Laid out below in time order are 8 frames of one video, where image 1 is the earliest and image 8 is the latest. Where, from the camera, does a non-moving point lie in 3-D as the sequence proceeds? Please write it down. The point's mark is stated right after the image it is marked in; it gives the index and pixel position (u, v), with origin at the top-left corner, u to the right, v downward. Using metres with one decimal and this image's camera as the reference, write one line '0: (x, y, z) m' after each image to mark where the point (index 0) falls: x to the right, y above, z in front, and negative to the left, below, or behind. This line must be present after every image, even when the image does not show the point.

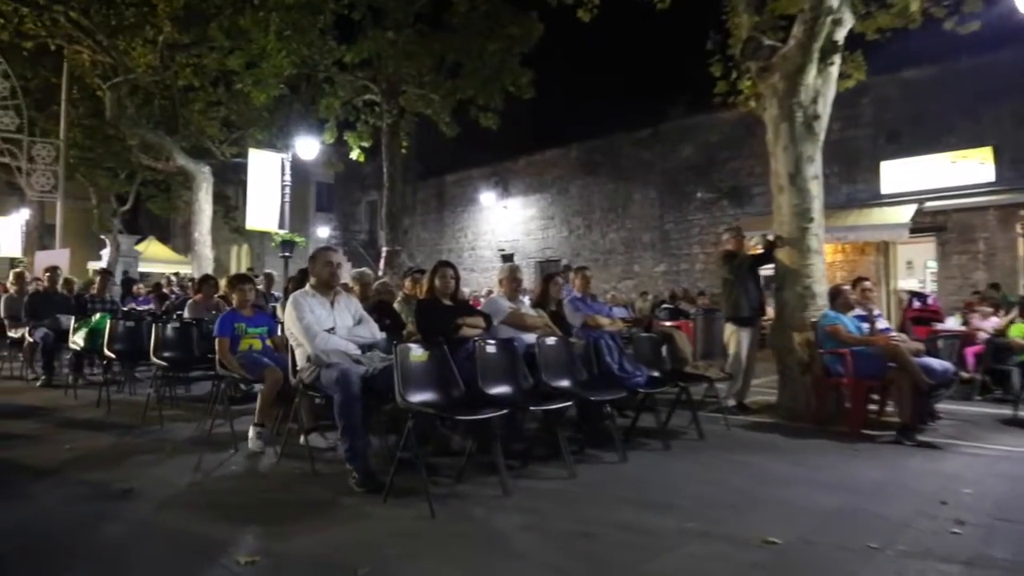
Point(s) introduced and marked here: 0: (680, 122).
0: (+3.5, +3.5, +17.6) m
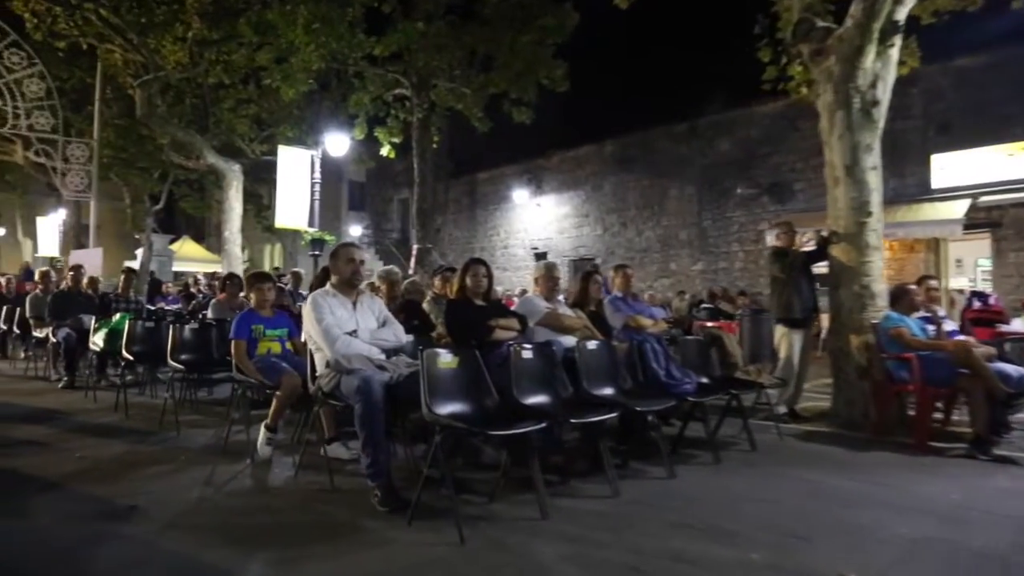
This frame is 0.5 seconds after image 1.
0: (+4.2, +3.5, +17.0) m
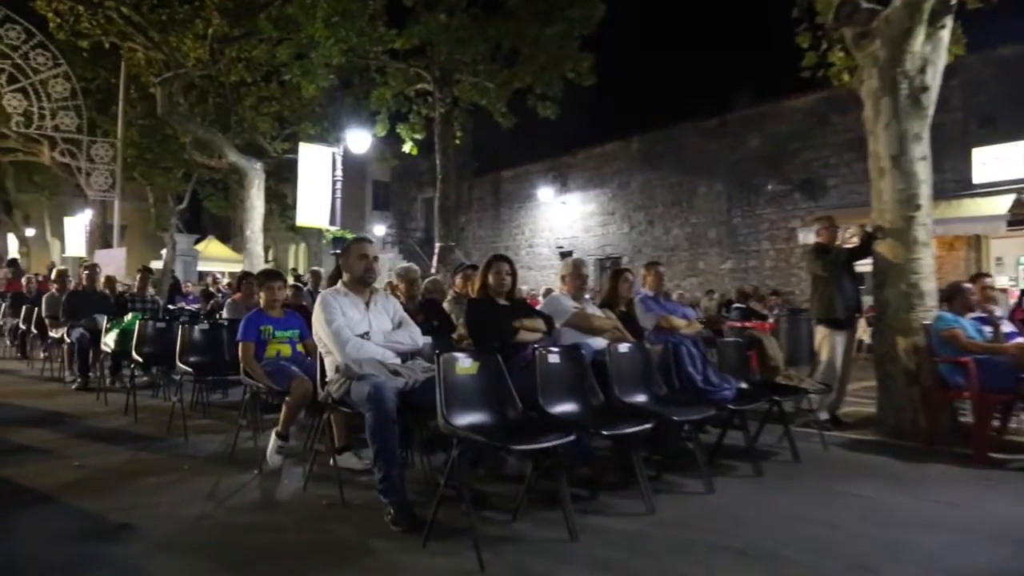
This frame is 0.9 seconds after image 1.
0: (+4.7, +3.6, +16.4) m
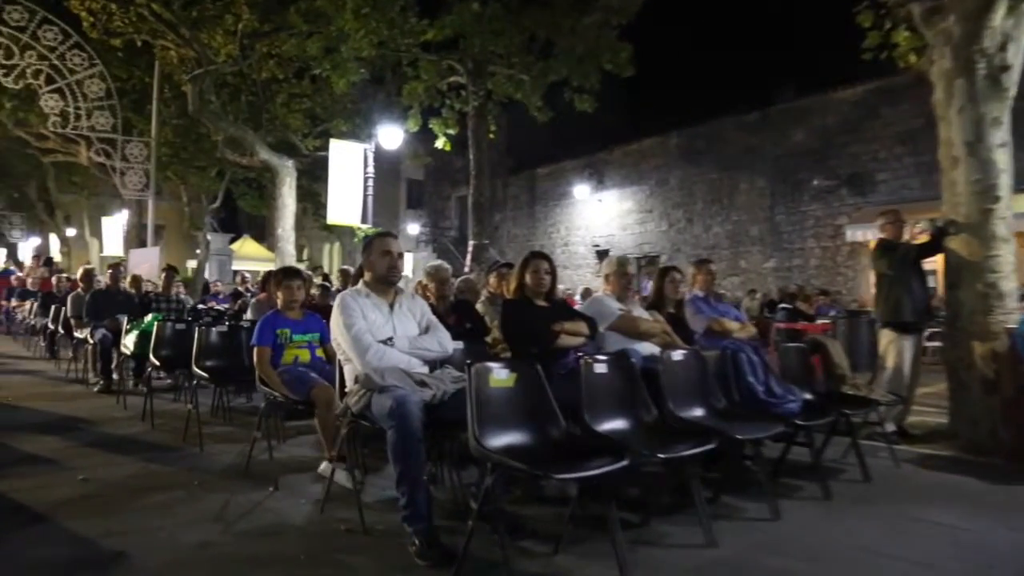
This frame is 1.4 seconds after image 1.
0: (+5.4, +3.6, +15.7) m
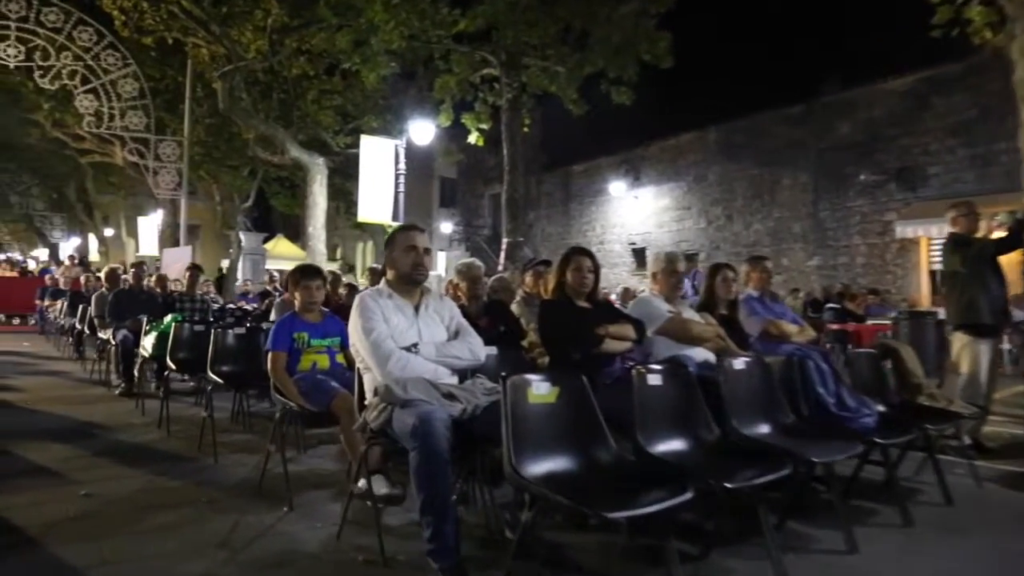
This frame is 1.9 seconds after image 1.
0: (+6.1, +3.6, +15.0) m
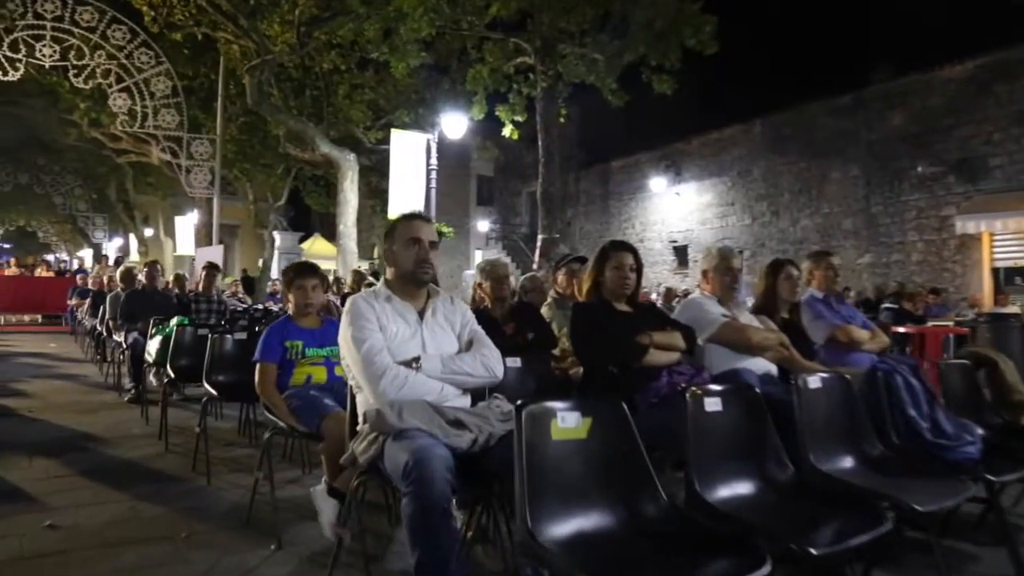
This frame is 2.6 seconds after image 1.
0: (+6.7, +3.6, +14.0) m
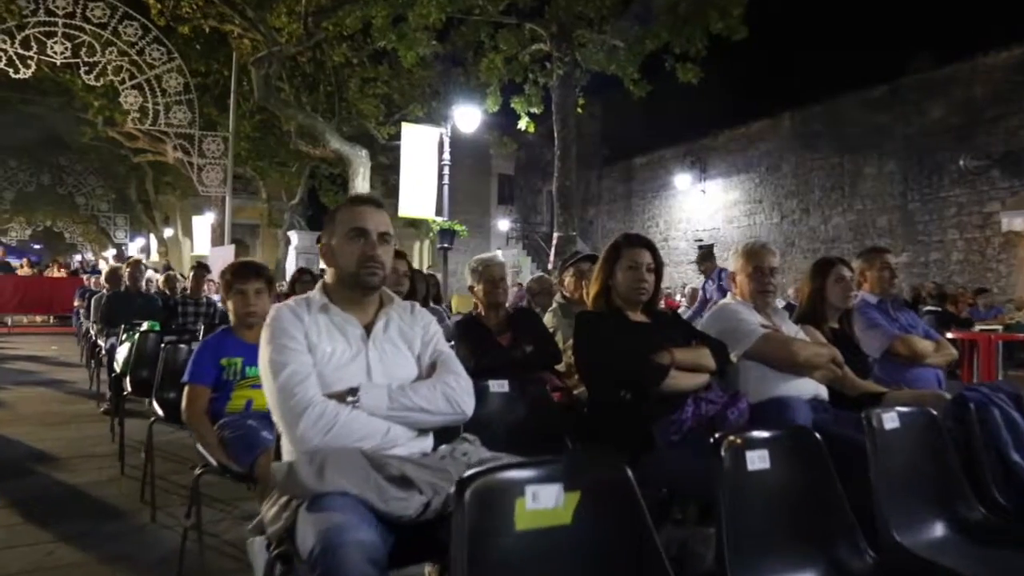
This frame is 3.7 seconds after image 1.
0: (+7.0, +3.6, +13.1) m
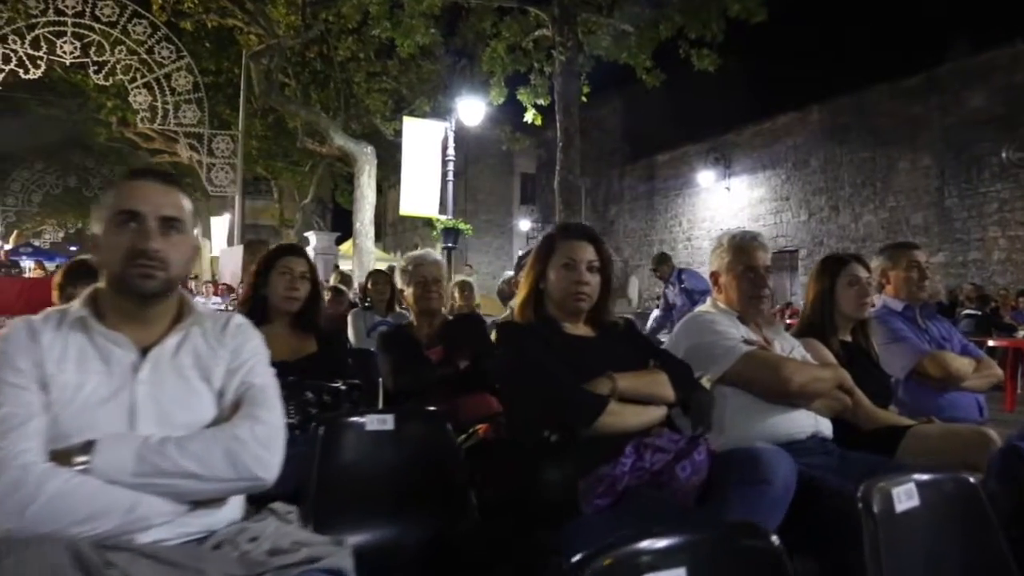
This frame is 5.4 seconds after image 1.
0: (+7.0, +3.6, +12.1) m
